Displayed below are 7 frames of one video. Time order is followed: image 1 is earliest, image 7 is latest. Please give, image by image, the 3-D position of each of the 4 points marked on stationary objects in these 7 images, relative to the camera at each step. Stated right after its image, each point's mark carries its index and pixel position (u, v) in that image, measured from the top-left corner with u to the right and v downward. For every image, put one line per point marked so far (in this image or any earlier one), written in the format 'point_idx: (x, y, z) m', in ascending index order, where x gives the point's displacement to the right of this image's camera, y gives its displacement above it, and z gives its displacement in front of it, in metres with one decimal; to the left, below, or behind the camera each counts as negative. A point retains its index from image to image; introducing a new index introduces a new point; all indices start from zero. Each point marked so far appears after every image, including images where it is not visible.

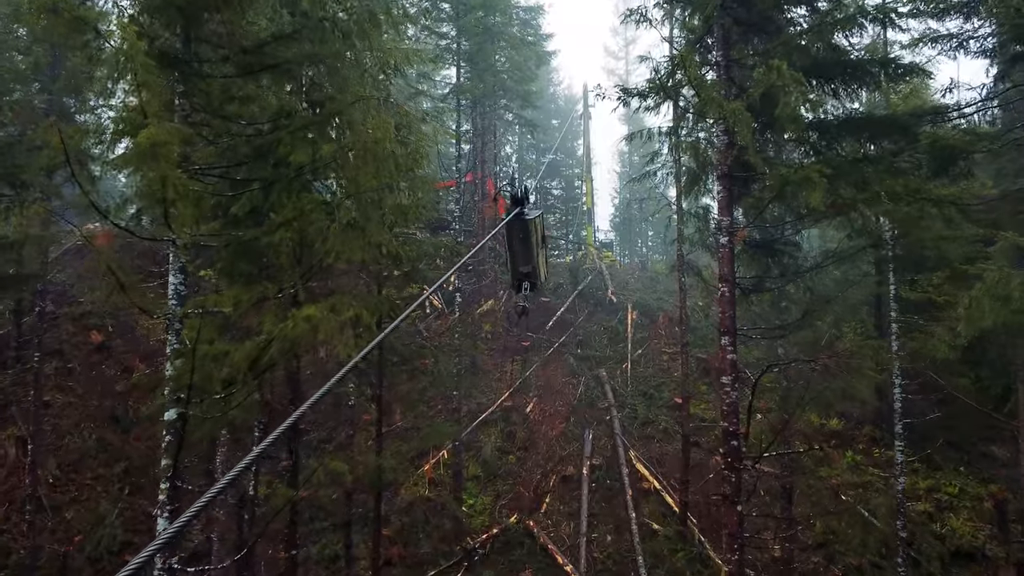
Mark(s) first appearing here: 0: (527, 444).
0: (+0.4, -4.2, +15.3) m
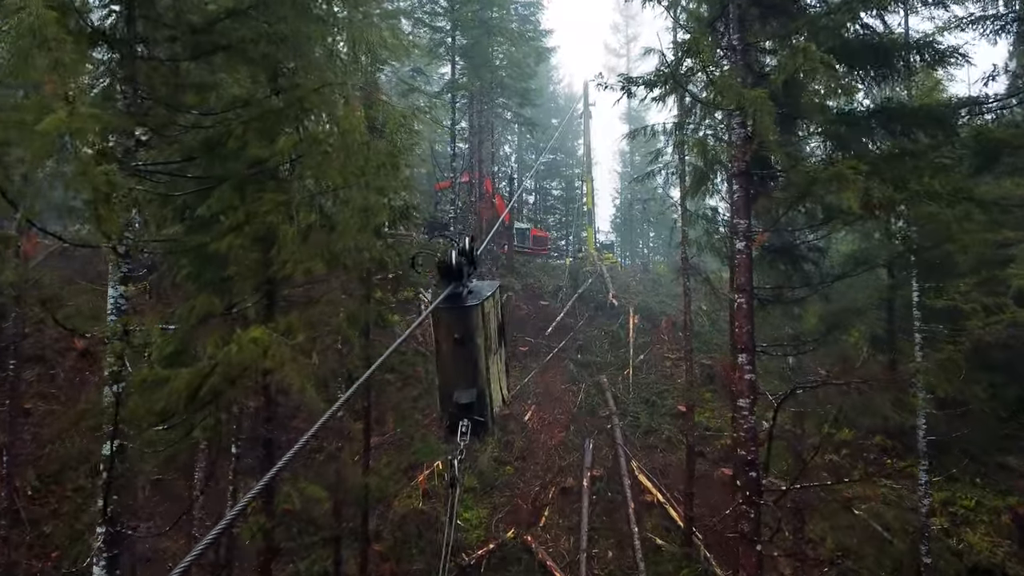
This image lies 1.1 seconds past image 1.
0: (+0.4, -4.3, +14.8) m
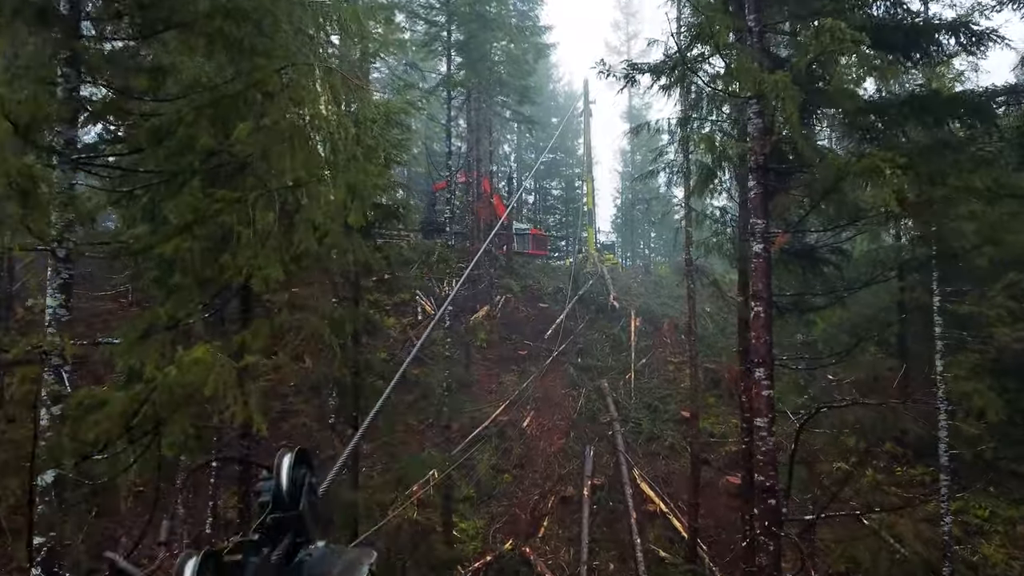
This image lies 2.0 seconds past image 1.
0: (+0.3, -4.3, +14.3) m
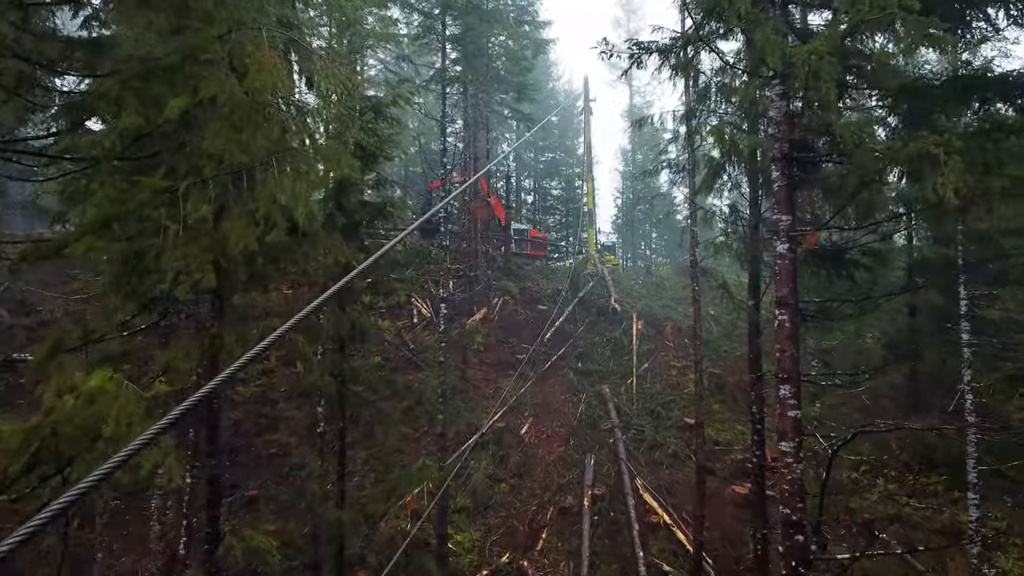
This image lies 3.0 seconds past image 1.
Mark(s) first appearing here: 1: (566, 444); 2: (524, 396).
0: (+0.2, -4.4, +13.8) m
1: (+1.4, -3.9, +14.4) m
2: (+0.3, -2.9, +15.6) m
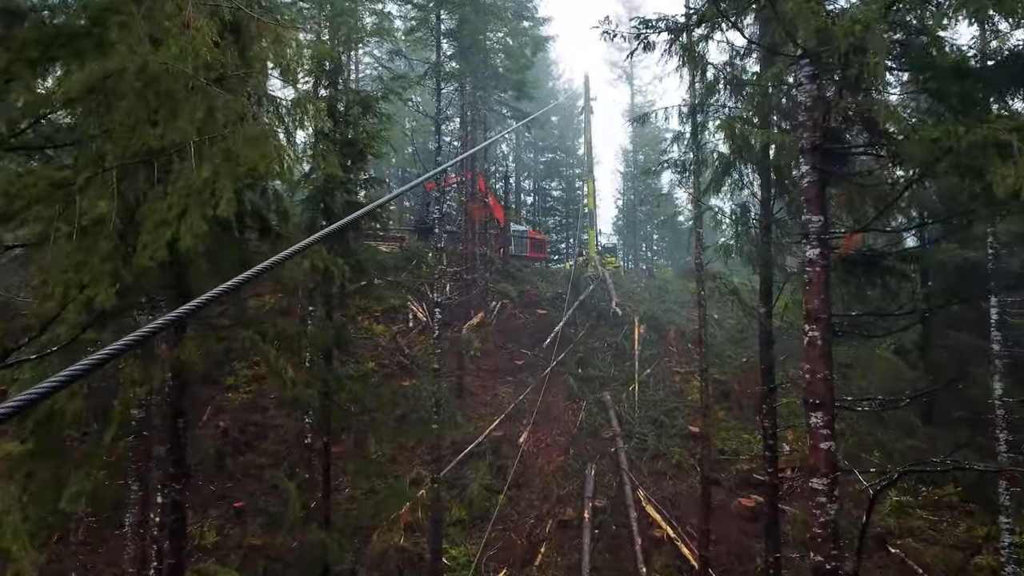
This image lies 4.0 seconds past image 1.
0: (+0.2, -4.5, +13.3) m
1: (+1.3, -4.0, +13.9) m
2: (+0.3, -3.0, +15.1) m
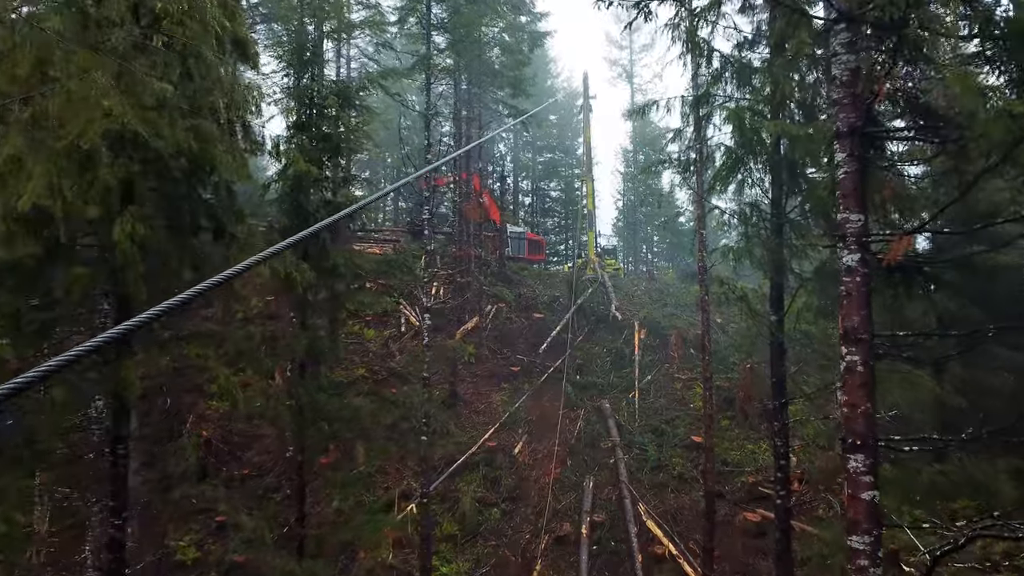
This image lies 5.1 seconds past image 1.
0: (+0.1, -4.6, +12.7) m
1: (+1.2, -4.1, +13.3) m
2: (+0.1, -3.1, +14.5) m
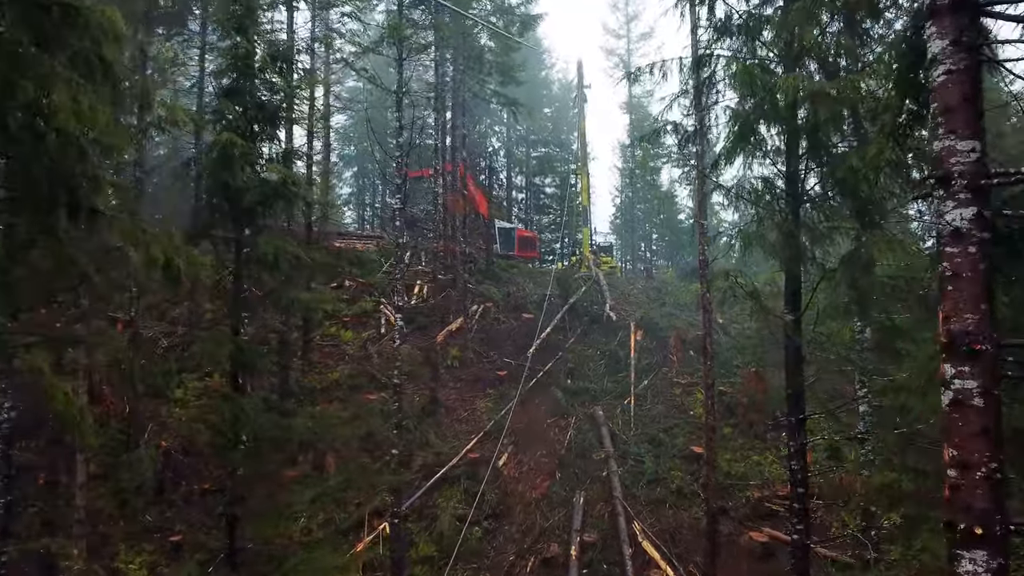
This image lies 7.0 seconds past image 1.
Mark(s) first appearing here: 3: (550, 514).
0: (-0.3, -4.5, +11.6) m
1: (+0.8, -4.0, +12.2) m
2: (-0.2, -3.1, +13.4) m
3: (+0.8, -4.5, +11.5) m
